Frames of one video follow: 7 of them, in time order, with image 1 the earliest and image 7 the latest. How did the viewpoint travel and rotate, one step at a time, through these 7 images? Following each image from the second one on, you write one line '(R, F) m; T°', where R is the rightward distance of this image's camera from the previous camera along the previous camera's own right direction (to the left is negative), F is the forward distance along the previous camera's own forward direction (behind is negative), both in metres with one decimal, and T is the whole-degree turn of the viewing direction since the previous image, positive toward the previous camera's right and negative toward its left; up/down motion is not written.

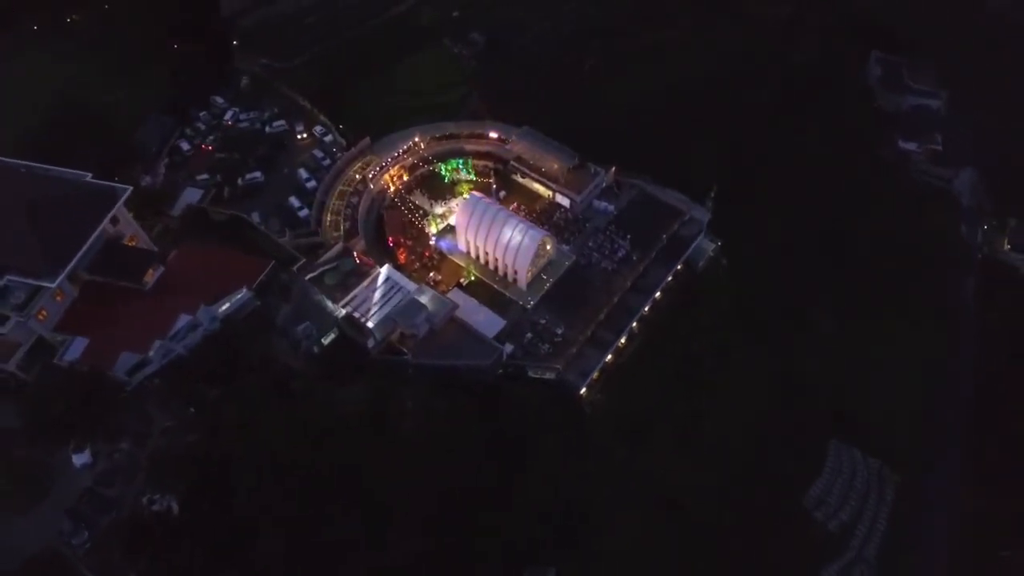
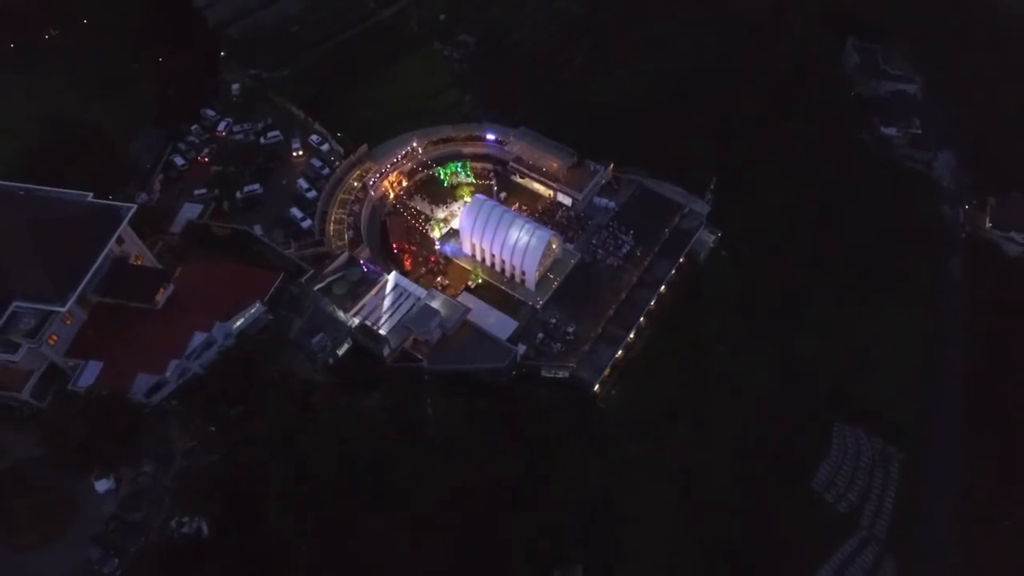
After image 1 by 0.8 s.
(-2.2, 0.0) m; +2°
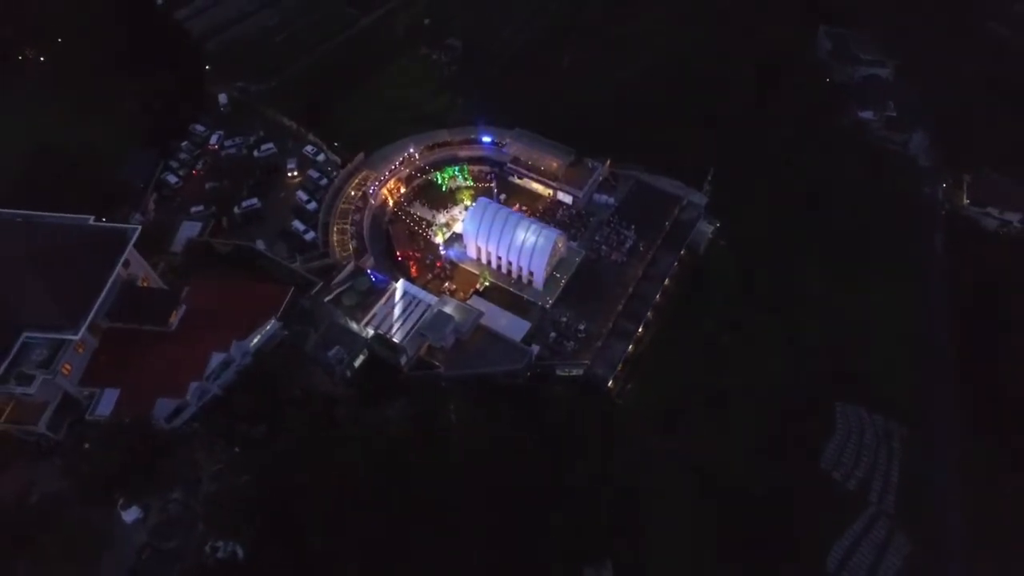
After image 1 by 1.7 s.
(-2.5, +0.1) m; +3°
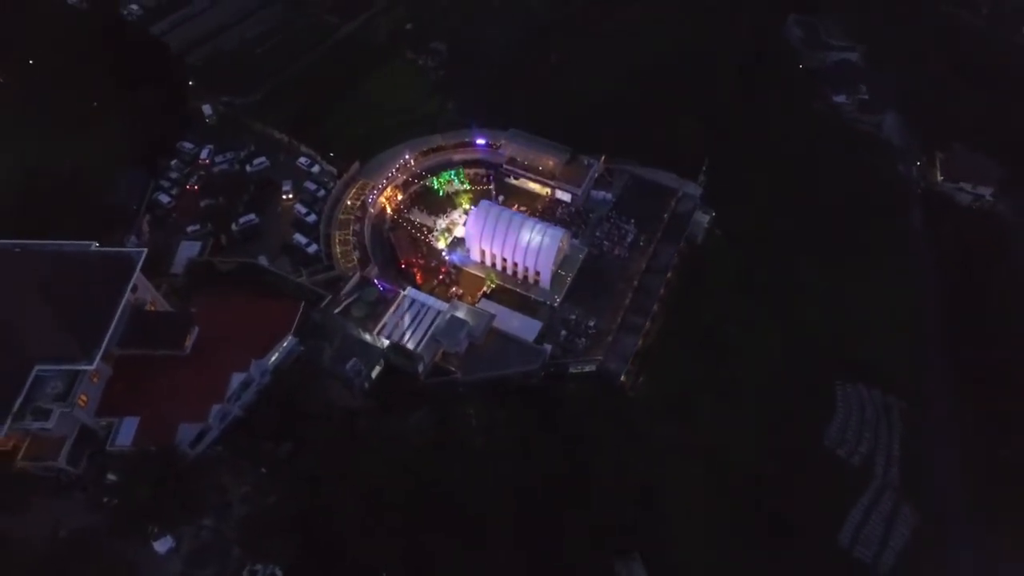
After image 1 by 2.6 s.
(-2.6, +0.1) m; +3°
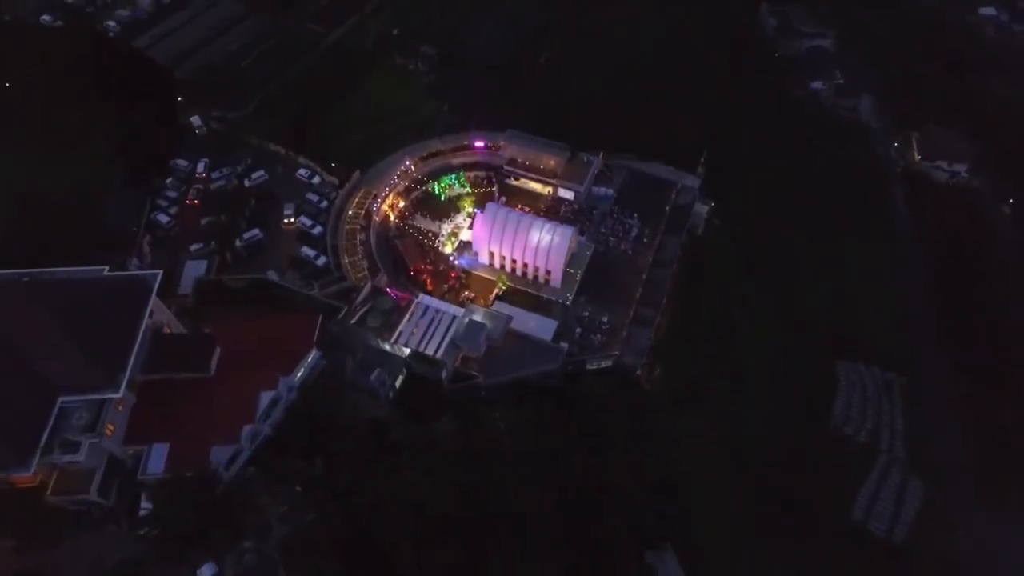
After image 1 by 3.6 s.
(-2.8, +0.1) m; +3°
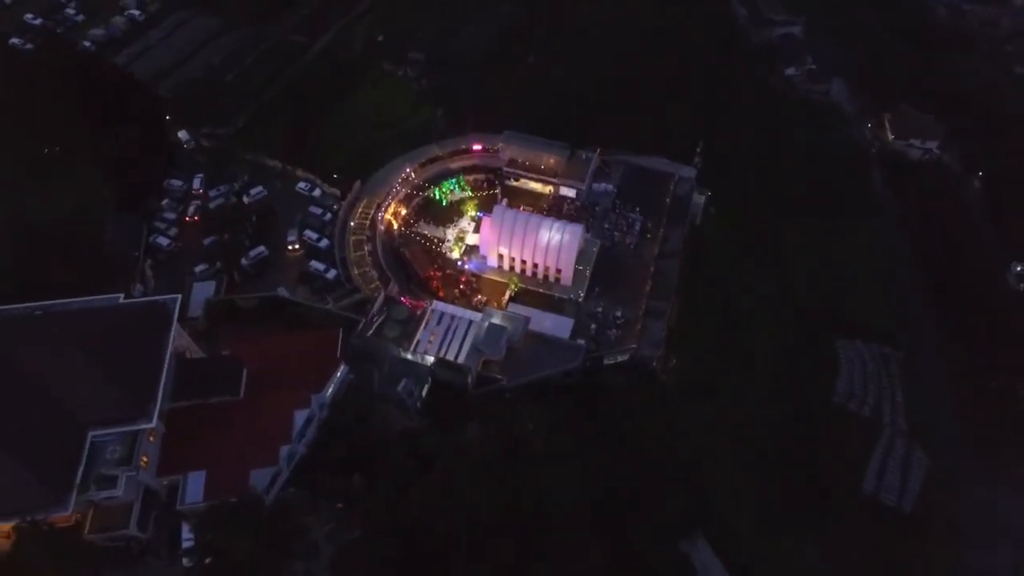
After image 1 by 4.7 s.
(-3.1, +0.1) m; +3°
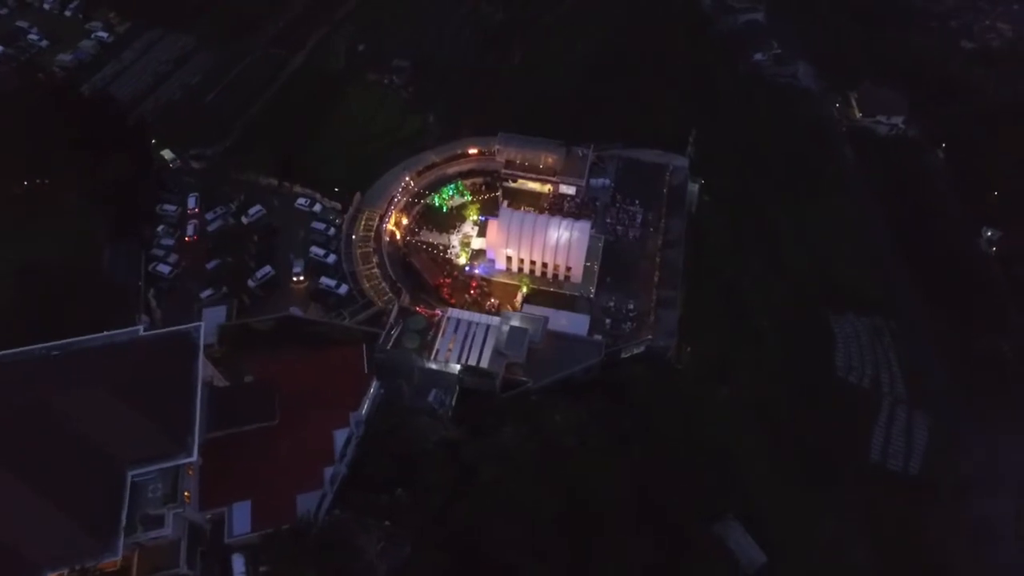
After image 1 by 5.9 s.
(-3.4, +0.2) m; +3°
